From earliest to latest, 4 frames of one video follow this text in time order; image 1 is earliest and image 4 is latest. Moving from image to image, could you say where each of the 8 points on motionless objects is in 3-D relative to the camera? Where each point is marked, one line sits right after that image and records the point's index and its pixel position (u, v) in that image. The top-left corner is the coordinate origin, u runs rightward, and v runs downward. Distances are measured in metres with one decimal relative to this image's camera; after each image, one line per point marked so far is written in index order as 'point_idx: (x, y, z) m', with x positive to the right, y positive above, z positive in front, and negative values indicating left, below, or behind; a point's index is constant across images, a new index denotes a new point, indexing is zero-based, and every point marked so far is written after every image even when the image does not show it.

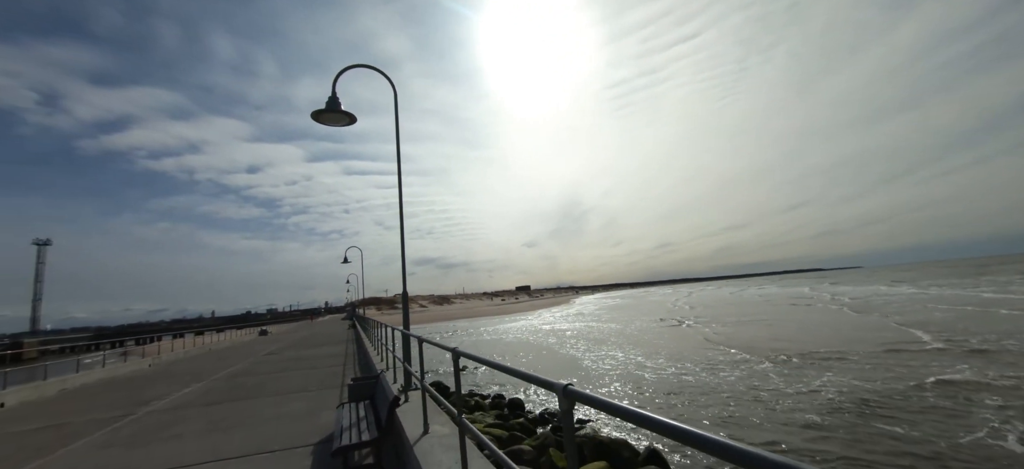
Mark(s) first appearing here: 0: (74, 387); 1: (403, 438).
0: (-12.2, -4.3, +10.6) m
1: (-1.1, -2.0, +3.8) m
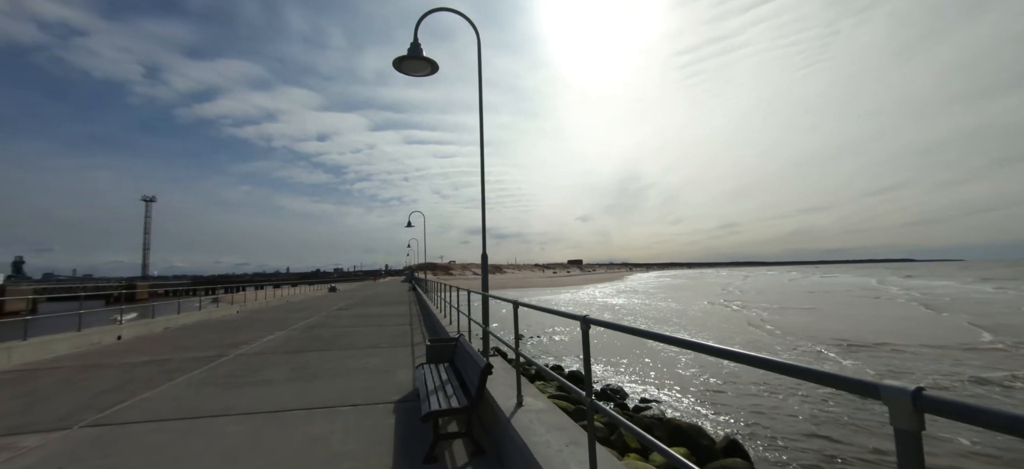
0: (-10.4, -2.9, +11.8) m
1: (-0.1, -1.6, +3.4) m
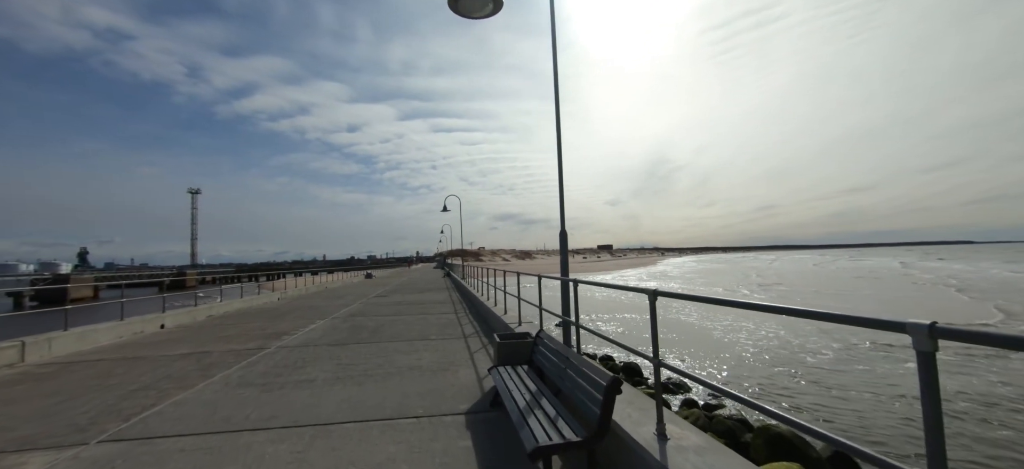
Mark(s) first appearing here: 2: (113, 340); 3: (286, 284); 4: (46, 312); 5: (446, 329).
0: (-8.9, -2.4, +11.5) m
1: (+0.7, -1.3, +2.4) m
2: (-8.1, -2.1, +7.7) m
3: (-11.5, -2.5, +19.2) m
4: (-8.6, -1.4, +7.0) m
5: (-1.4, -2.0, +8.0) m
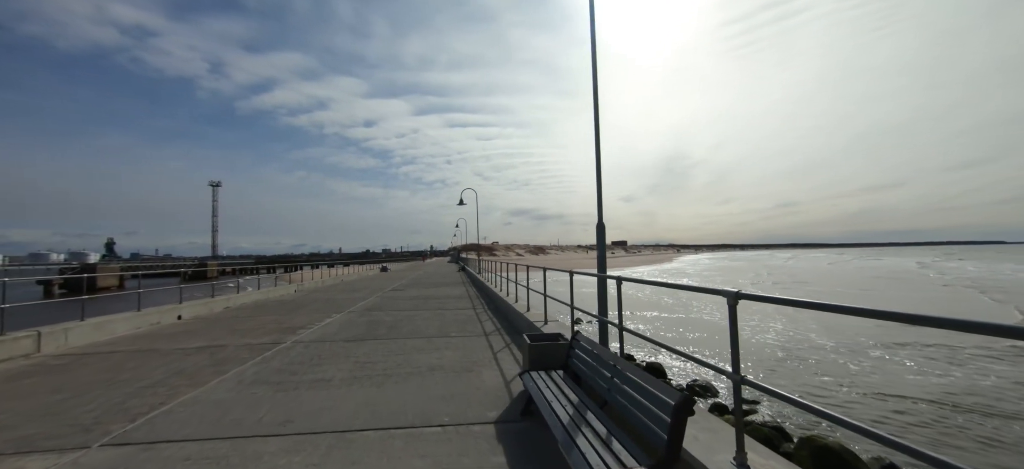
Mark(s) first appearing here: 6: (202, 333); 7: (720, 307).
0: (-8.3, -2.2, +11.4) m
1: (+1.0, -1.2, +2.0) m
2: (-7.6, -1.9, +7.6) m
3: (-10.7, -2.1, +19.3) m
4: (-8.2, -1.2, +6.9) m
5: (-0.9, -1.8, +7.7) m
6: (-6.0, -1.9, +7.4) m
7: (+10.9, -3.8, +19.9) m
